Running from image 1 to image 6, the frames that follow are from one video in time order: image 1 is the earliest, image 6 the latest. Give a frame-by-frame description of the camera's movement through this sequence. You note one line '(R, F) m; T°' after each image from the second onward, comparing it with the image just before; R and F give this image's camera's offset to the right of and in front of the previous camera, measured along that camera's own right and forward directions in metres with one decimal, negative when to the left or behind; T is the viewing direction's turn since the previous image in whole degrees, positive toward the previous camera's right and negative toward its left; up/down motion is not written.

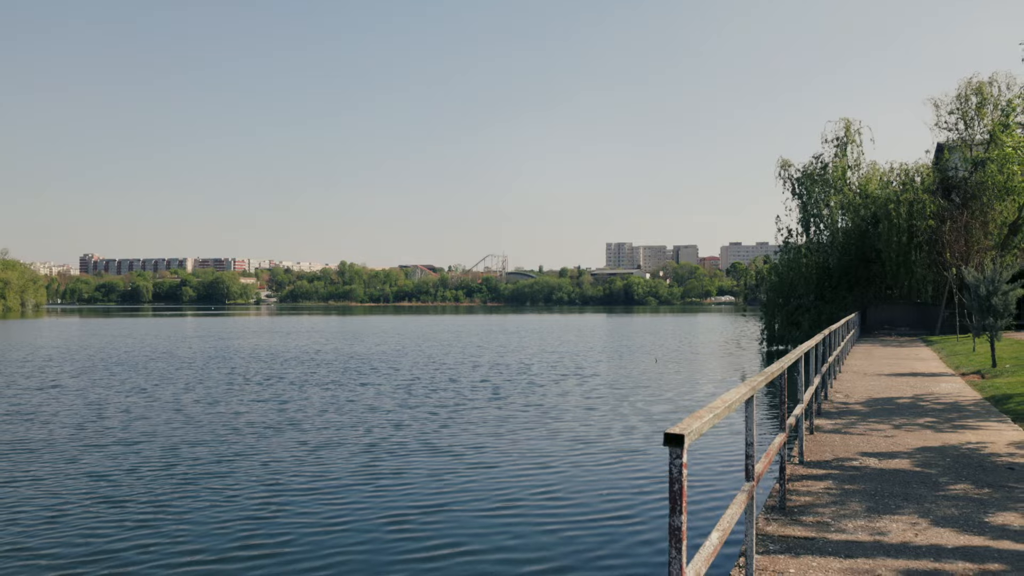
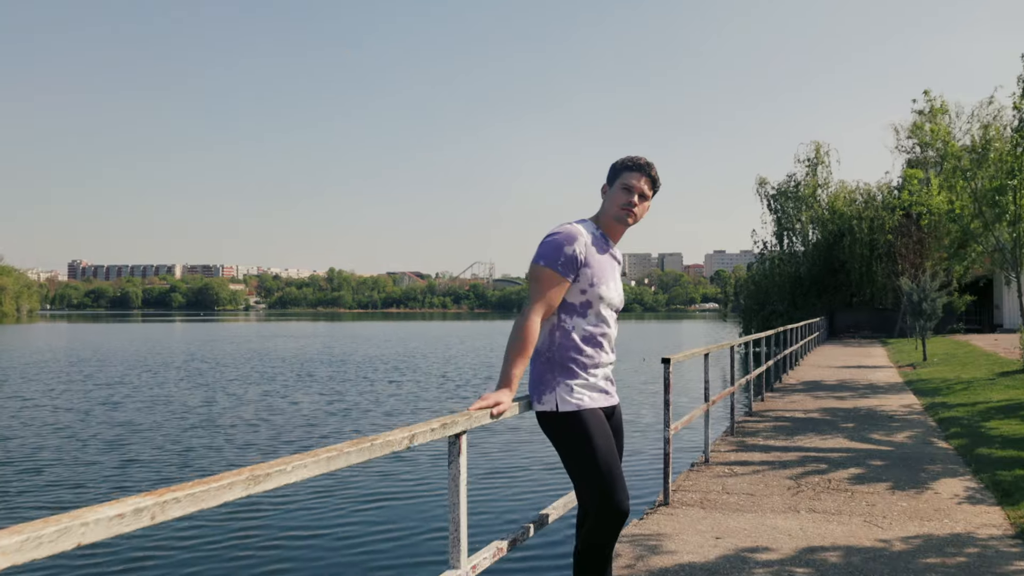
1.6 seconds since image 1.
(-0.8, -4.0) m; +1°
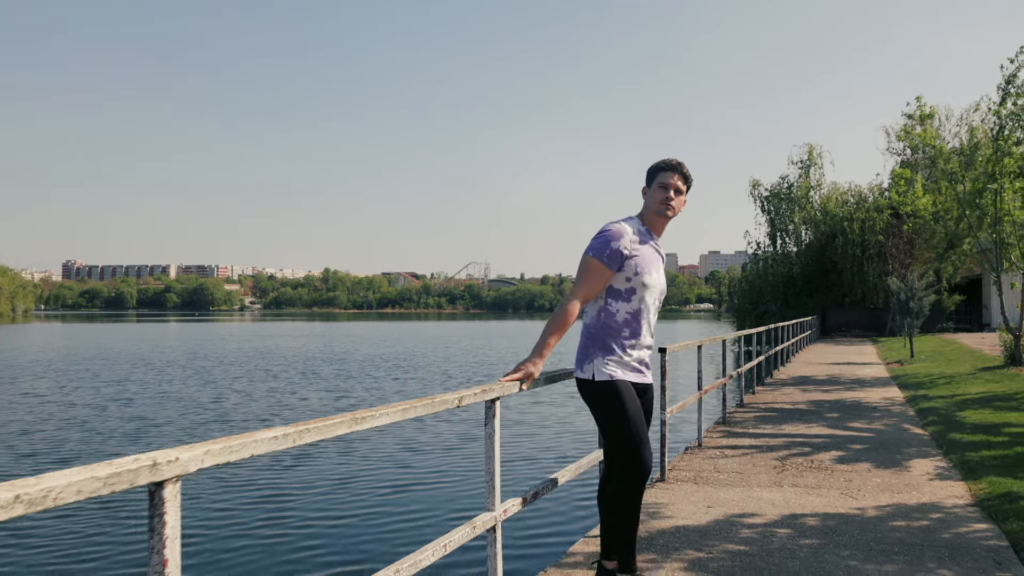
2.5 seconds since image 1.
(-0.1, -0.7) m; 0°
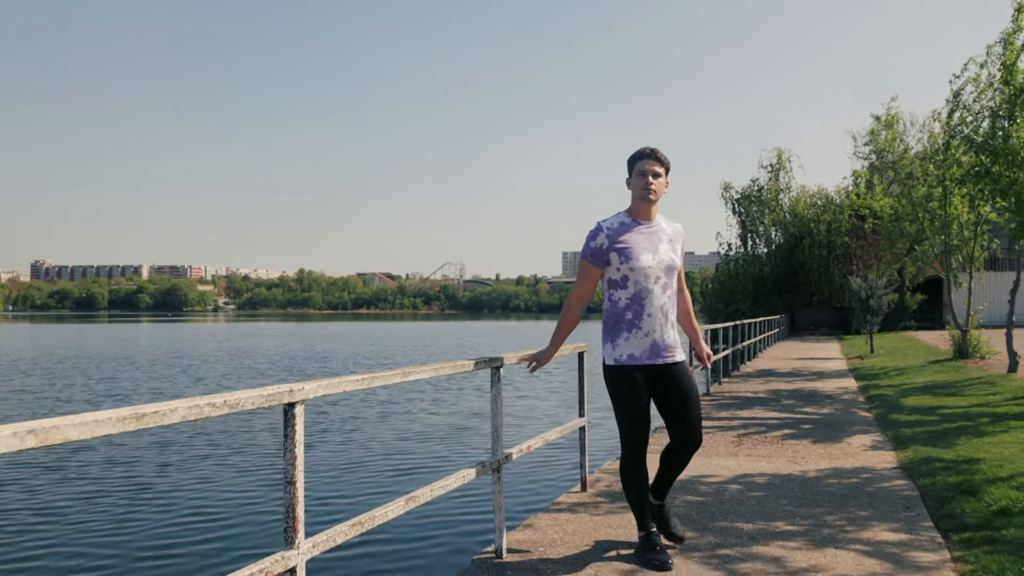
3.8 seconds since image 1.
(-0.1, -1.0) m; +2°
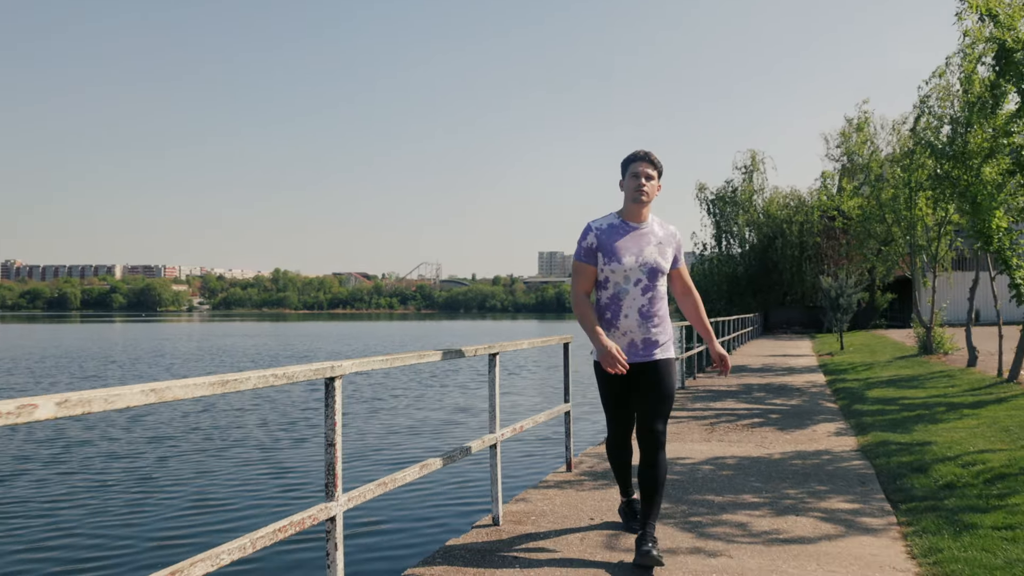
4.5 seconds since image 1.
(-0.1, -0.5) m; +2°
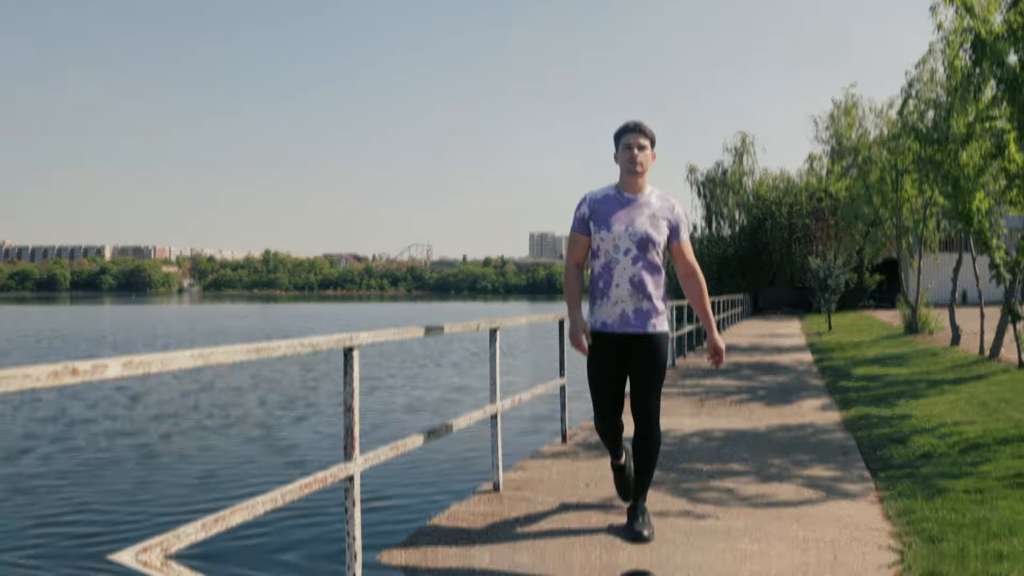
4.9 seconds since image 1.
(-0.1, -0.3) m; +1°
